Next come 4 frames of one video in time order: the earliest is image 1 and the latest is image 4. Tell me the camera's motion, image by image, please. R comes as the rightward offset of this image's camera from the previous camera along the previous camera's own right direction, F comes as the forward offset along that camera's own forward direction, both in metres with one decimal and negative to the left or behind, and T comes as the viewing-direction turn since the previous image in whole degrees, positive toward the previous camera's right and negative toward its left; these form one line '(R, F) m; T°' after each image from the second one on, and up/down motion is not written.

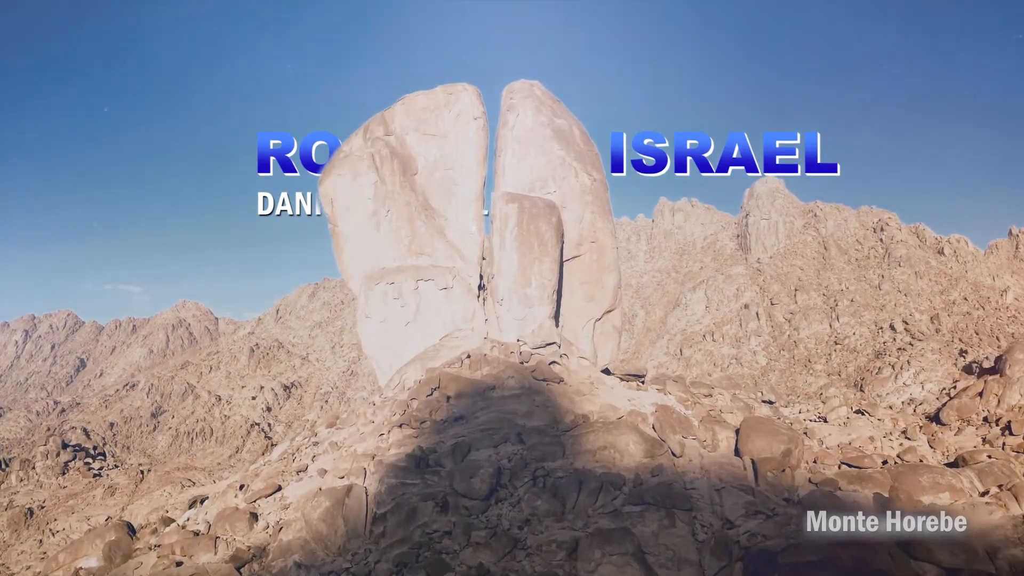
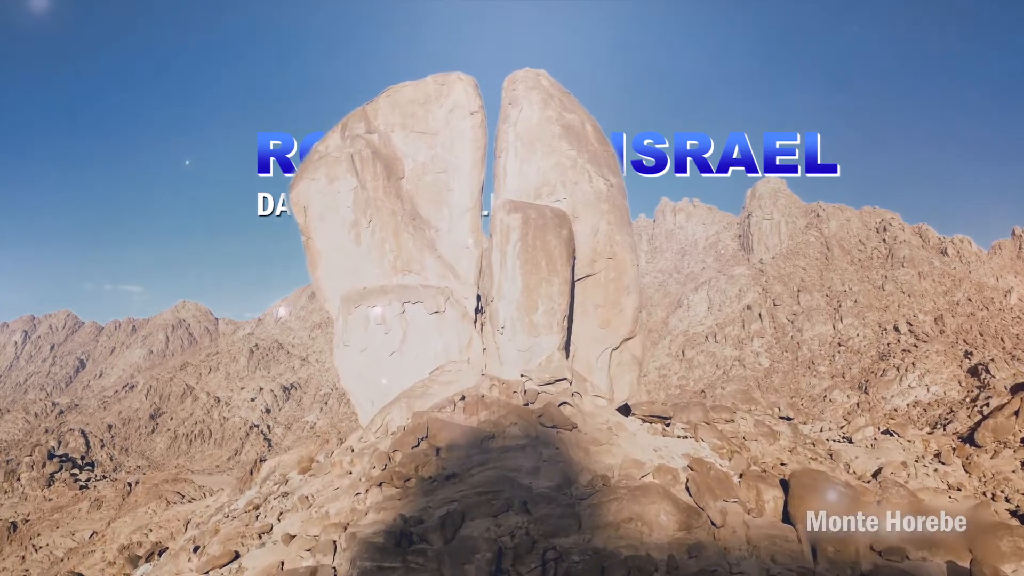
(0.0, +1.7) m; 0°
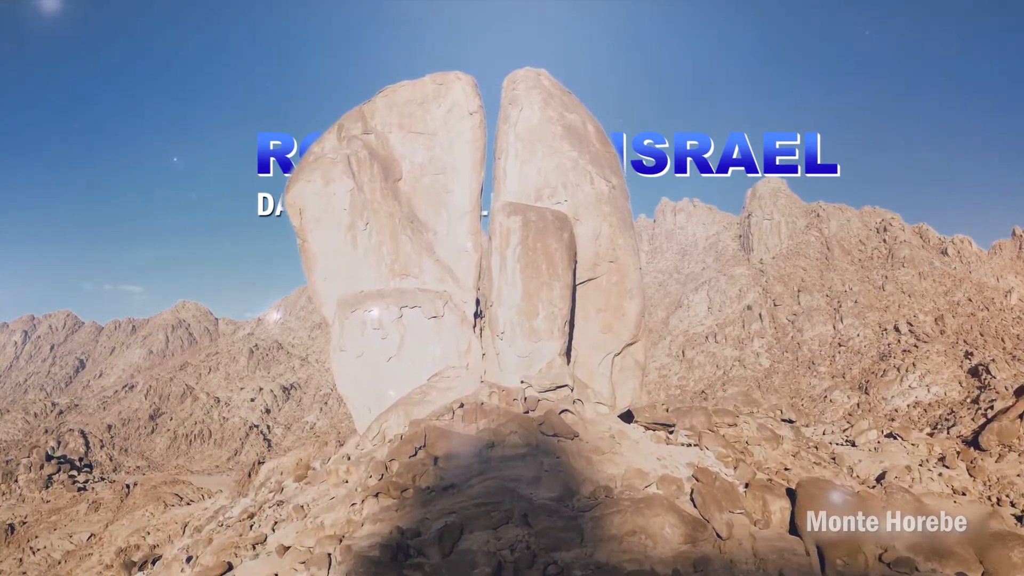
(0.0, +0.2) m; 0°
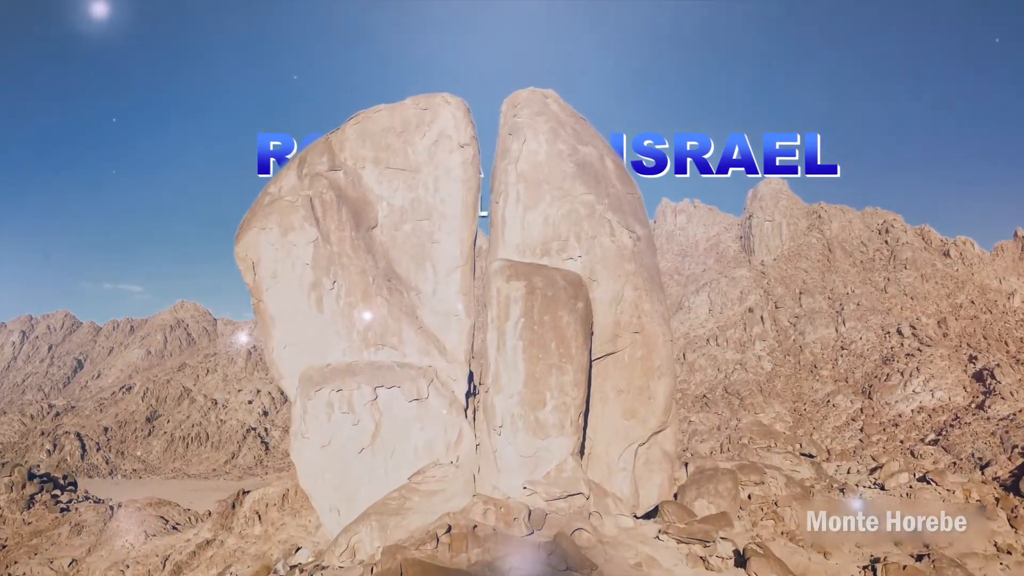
(0.0, +1.8) m; 0°
